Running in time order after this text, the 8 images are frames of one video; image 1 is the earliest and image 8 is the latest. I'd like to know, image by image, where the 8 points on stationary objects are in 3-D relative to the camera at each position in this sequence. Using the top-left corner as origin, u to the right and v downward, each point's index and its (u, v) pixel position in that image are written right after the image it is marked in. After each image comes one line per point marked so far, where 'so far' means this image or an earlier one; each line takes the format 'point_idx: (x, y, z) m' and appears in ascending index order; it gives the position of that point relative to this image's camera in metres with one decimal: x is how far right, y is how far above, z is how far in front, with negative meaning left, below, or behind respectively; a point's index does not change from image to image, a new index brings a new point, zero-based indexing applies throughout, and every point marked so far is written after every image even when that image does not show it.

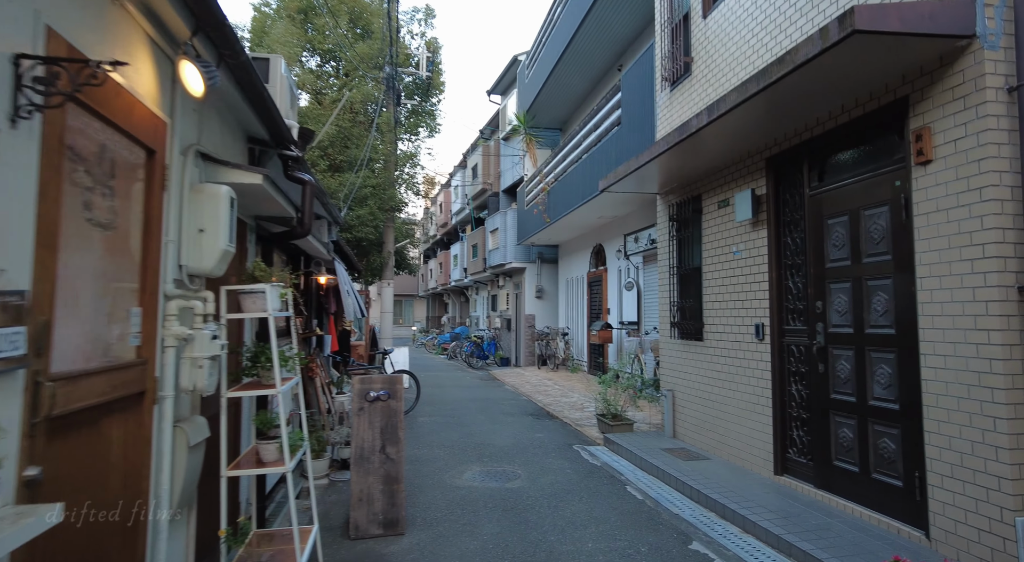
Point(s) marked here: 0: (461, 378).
0: (-1.4, -2.9, +16.5) m
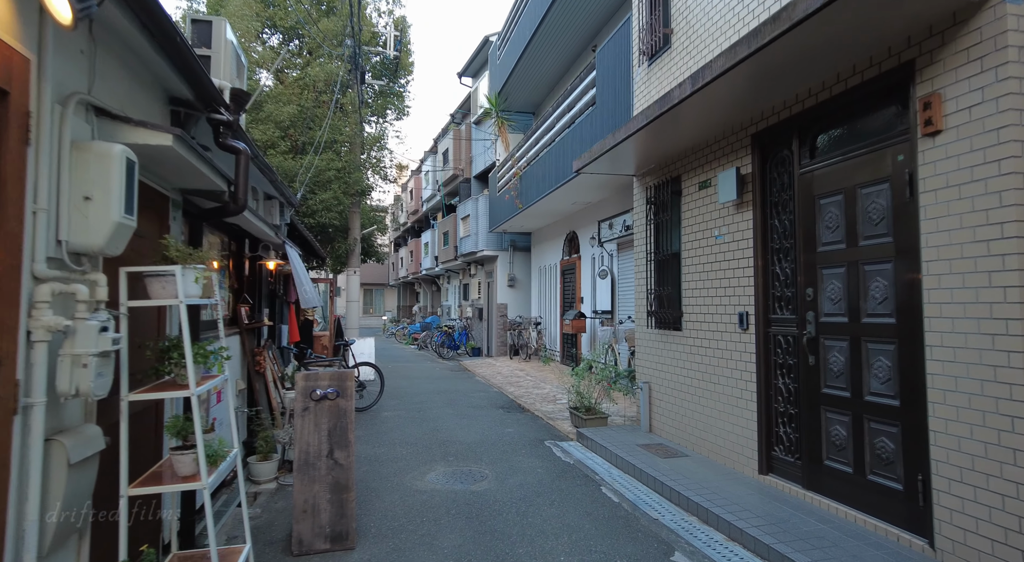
0: (-2.3, -2.5, +16.0) m
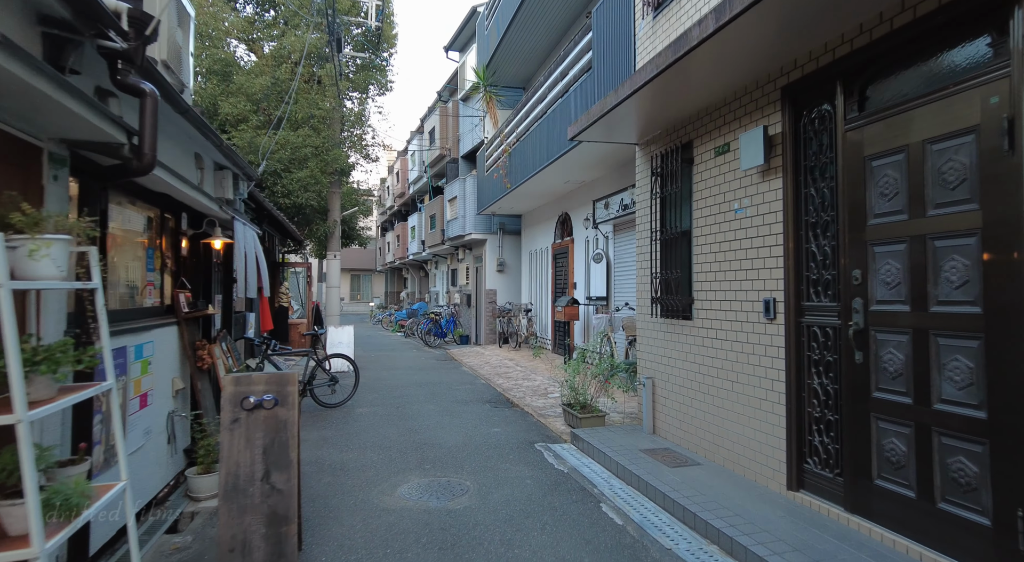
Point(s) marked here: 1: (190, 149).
0: (-2.6, -2.1, +15.2) m
1: (-3.0, +1.2, +5.3) m
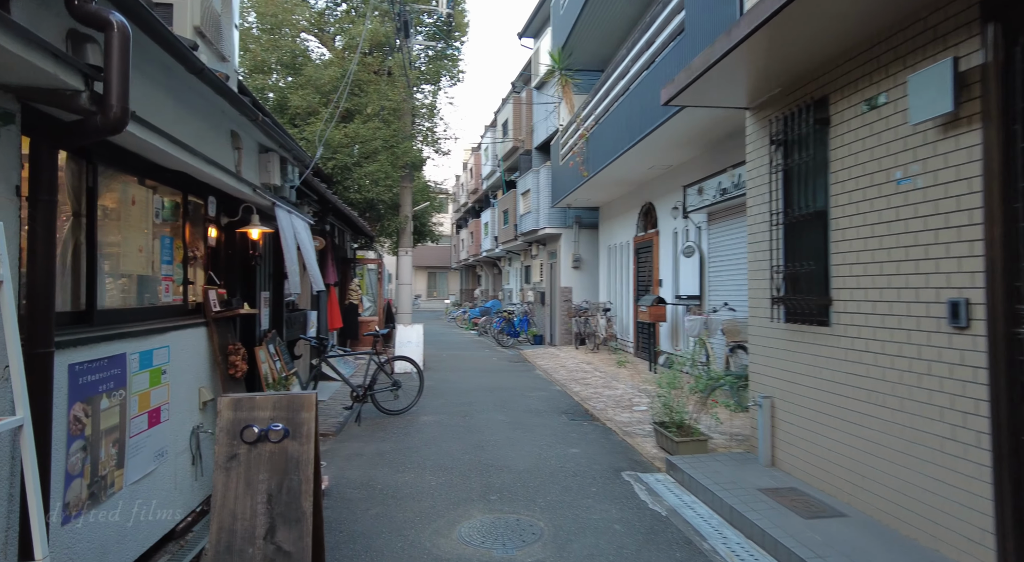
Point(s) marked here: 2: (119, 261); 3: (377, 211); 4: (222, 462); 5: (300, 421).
0: (-0.6, -2.0, +14.4) m
1: (-2.4, +1.3, +4.6) m
2: (-2.3, +0.1, +3.2) m
3: (-4.0, +2.1, +16.5) m
4: (-1.3, -0.8, +2.5) m
5: (-1.0, -0.6, +2.6) m
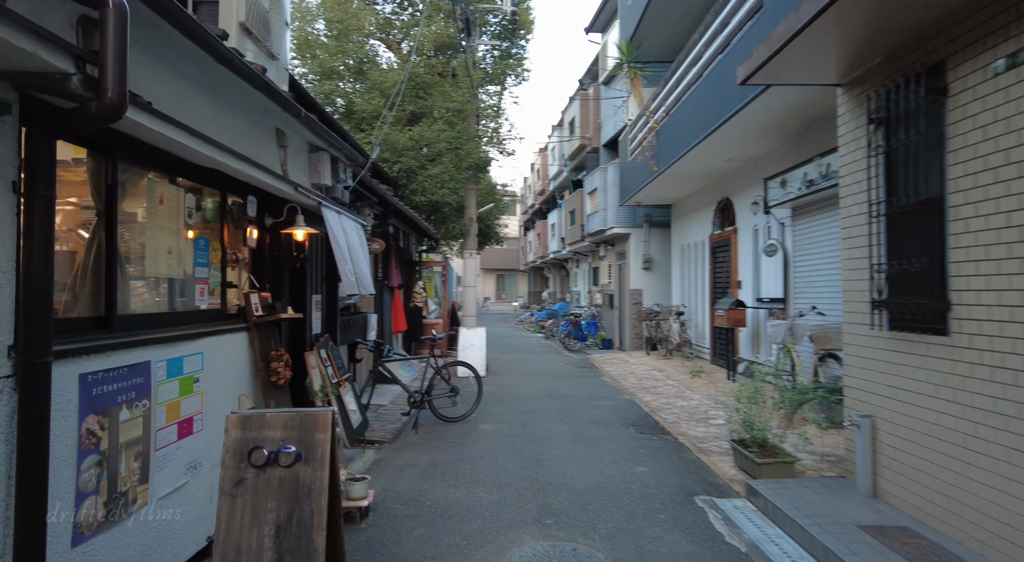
0: (+1.0, -2.1, +13.9) m
1: (-1.9, +1.3, +4.5) m
2: (-2.0, +0.1, +3.1) m
3: (-2.0, +2.0, +16.5) m
4: (-1.1, -0.8, +2.2) m
5: (-0.8, -0.6, +2.3) m
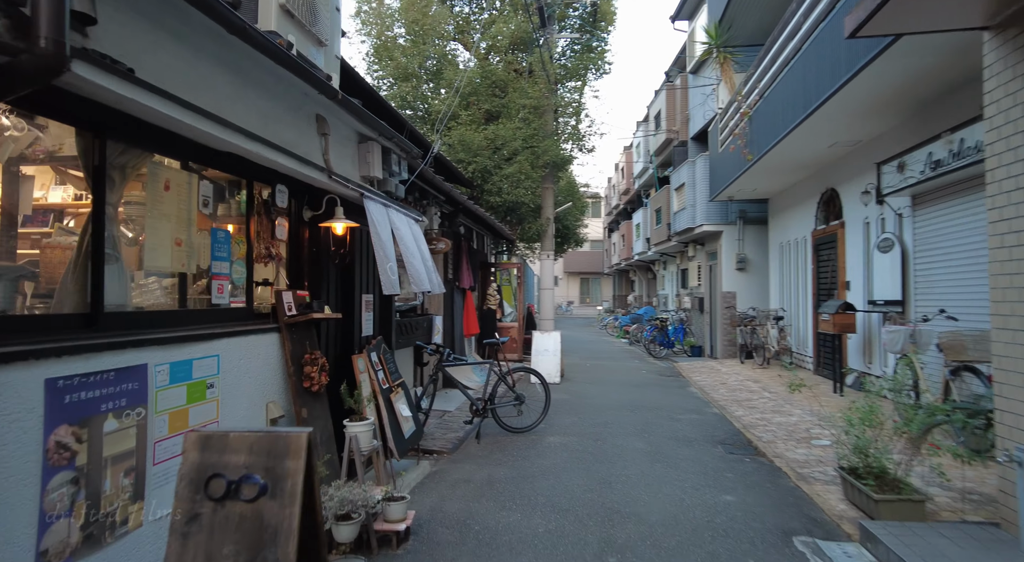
0: (+2.9, -2.1, +13.1) m
1: (-1.5, +1.3, +4.2) m
2: (-1.8, +0.1, +2.8) m
3: (+0.2, +1.9, +16.1) m
4: (-1.0, -0.8, +1.8) m
5: (-0.7, -0.6, +1.8) m
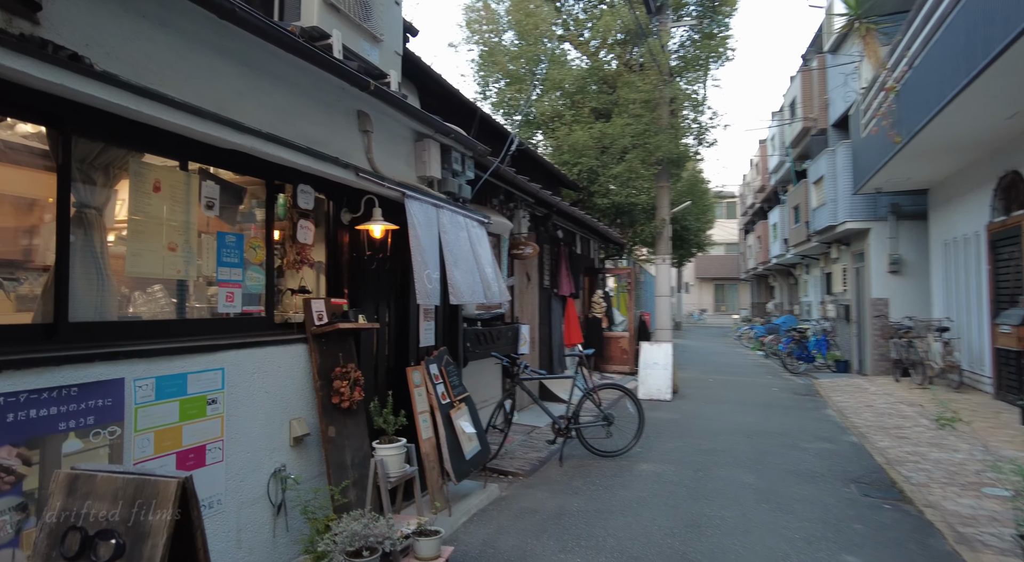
0: (+5.1, -2.2, +11.6) m
1: (-1.2, +1.2, +3.9) m
2: (-1.7, +0.1, +2.6) m
3: (+3.1, +1.7, +15.1) m
4: (-1.2, -0.8, +1.4) m
5: (-0.9, -0.6, +1.4) m
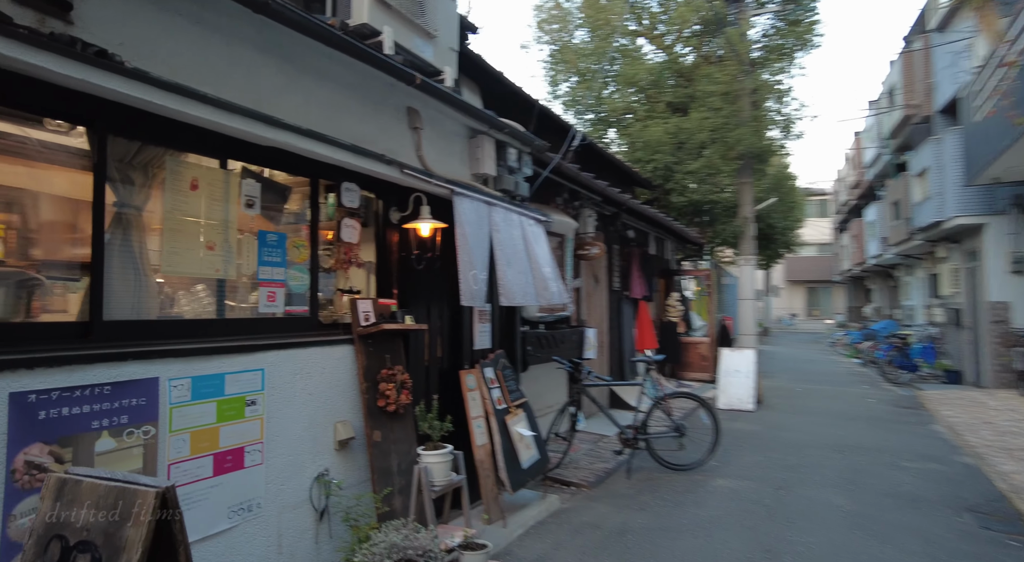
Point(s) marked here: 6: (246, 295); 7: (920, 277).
0: (+6.4, -2.2, +10.5) m
1: (-0.8, +1.2, +3.9) m
2: (-1.6, +0.1, +2.6) m
3: (+5.0, +1.7, +14.4) m
4: (-1.2, -0.8, +1.4) m
5: (-0.9, -0.6, +1.3) m
6: (-1.4, -0.1, +2.9) m
7: (+13.4, +0.2, +18.7) m
